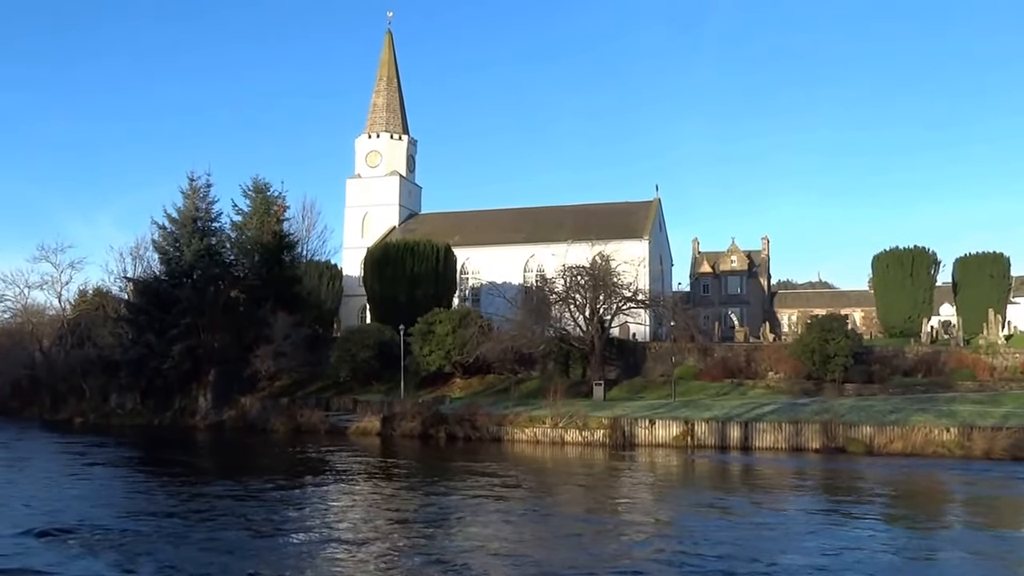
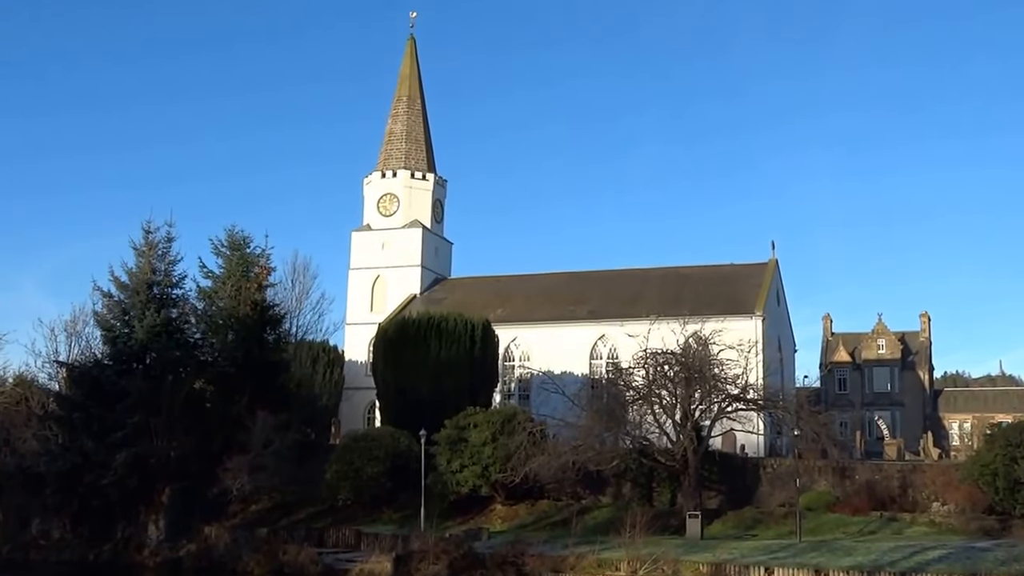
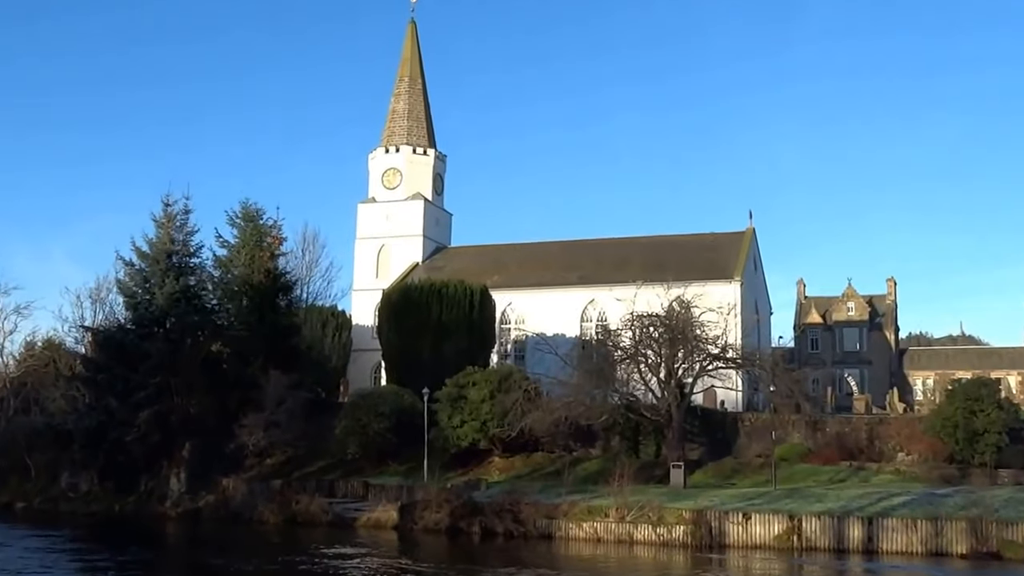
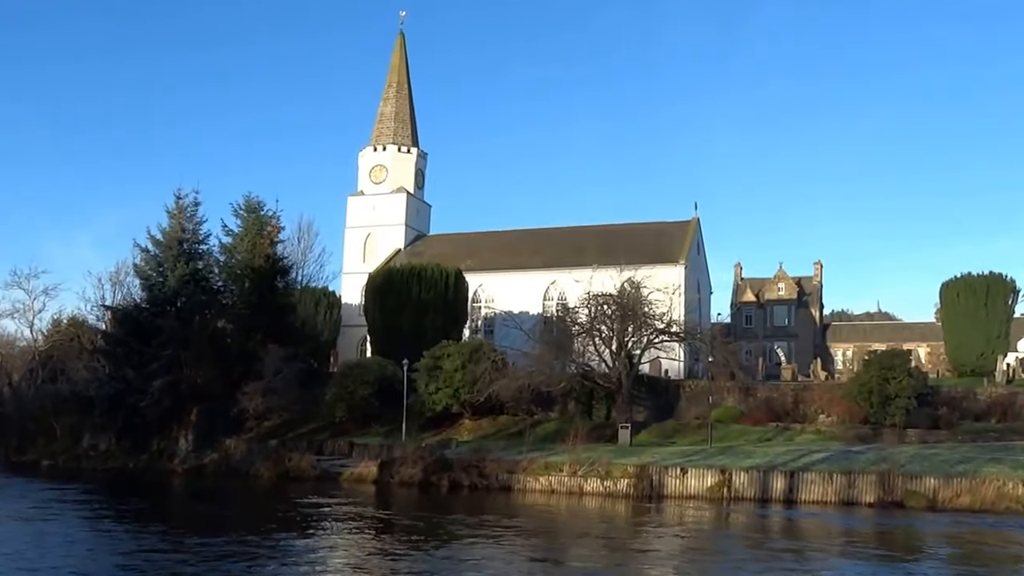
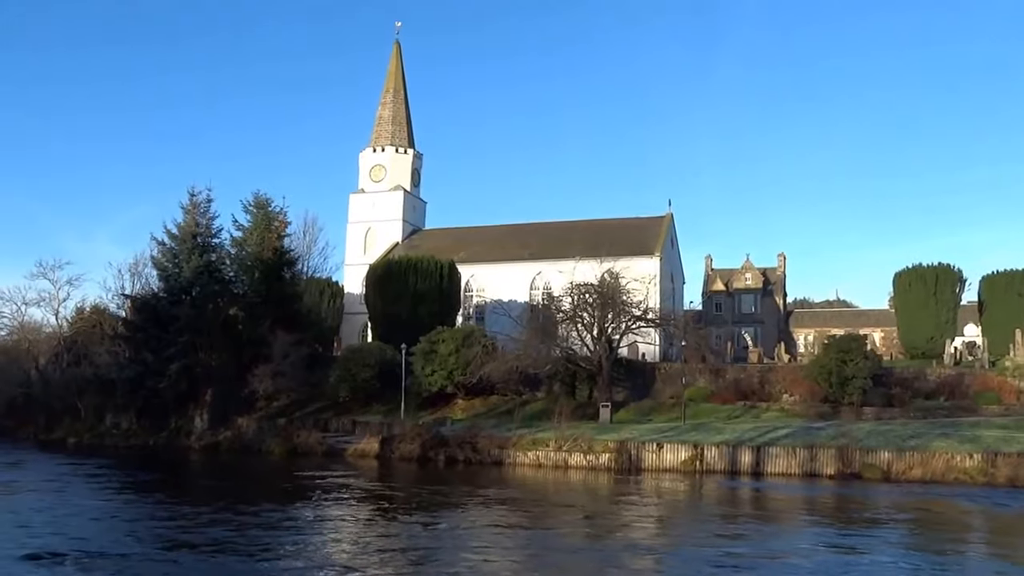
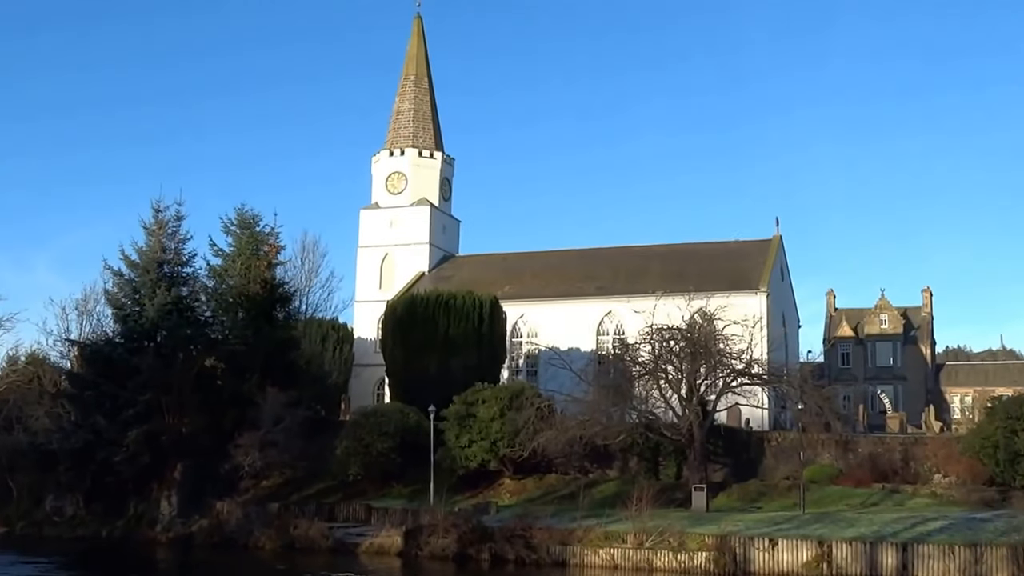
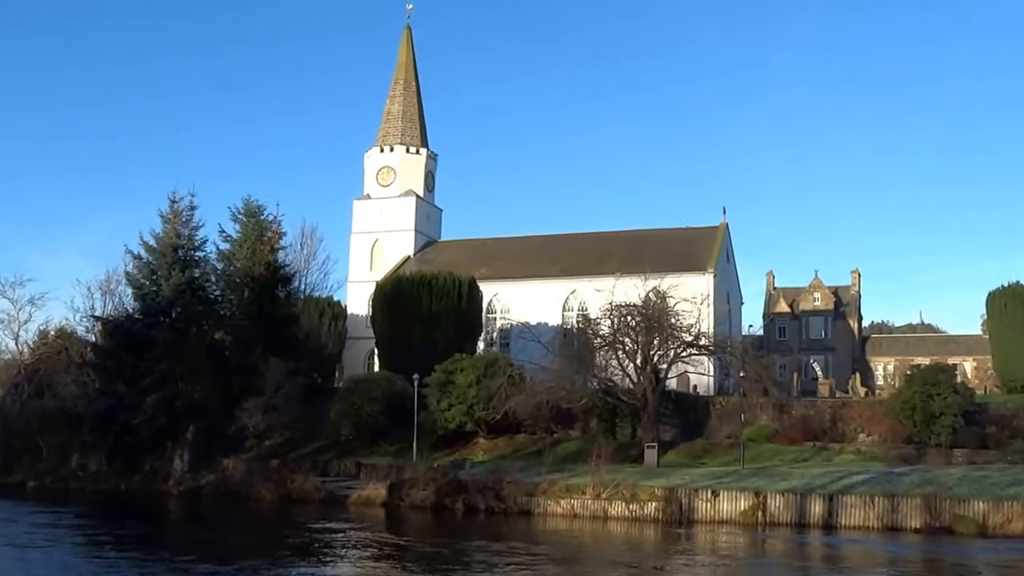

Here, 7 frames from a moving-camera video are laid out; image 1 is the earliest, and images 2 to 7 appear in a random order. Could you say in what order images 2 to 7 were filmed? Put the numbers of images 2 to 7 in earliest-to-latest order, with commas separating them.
5, 4, 7, 3, 6, 2
